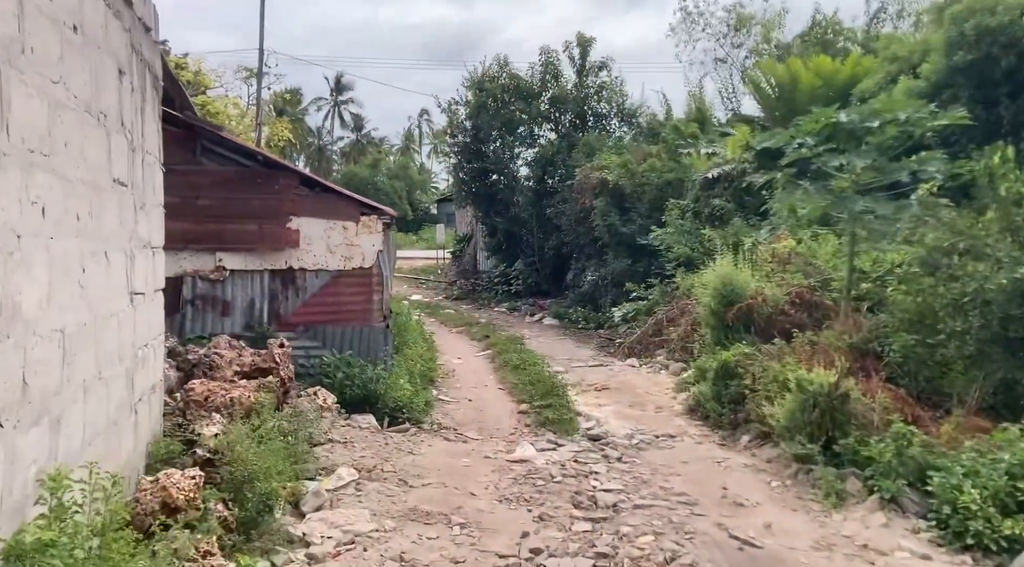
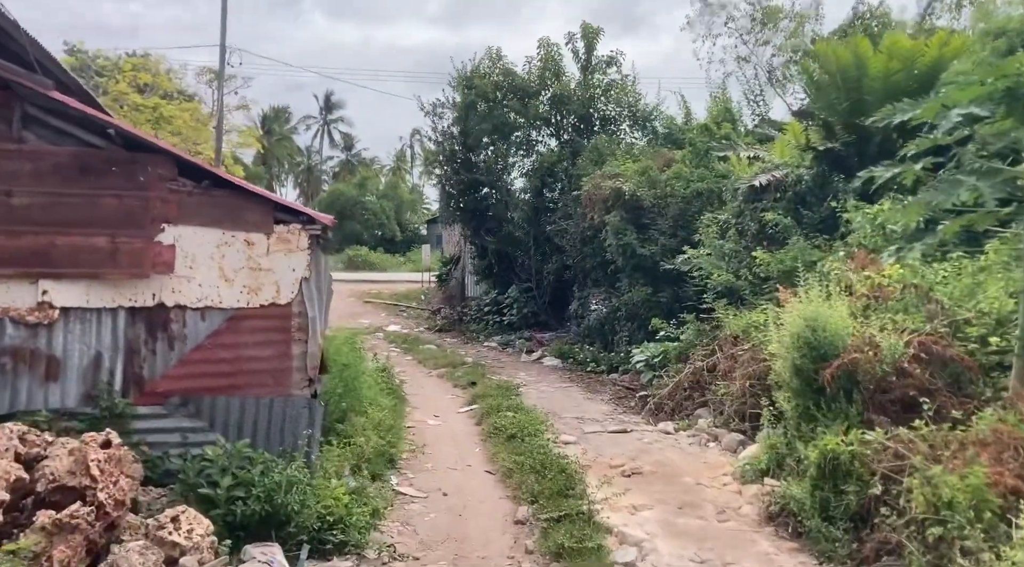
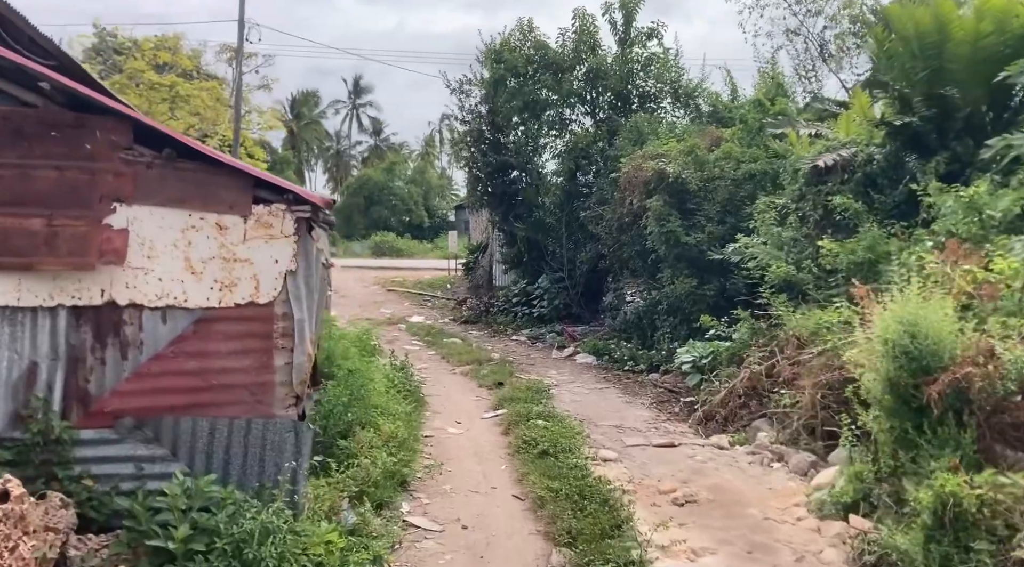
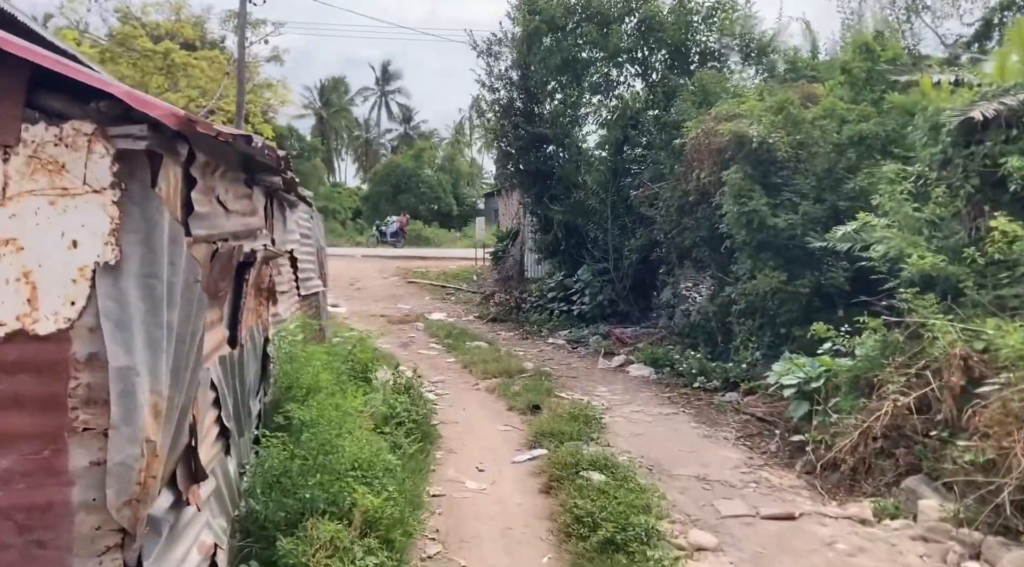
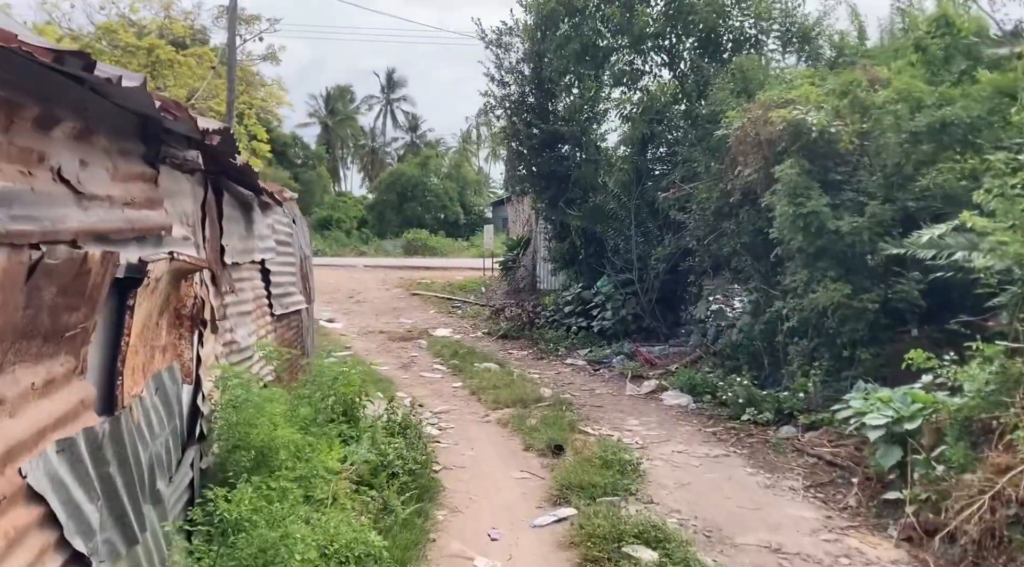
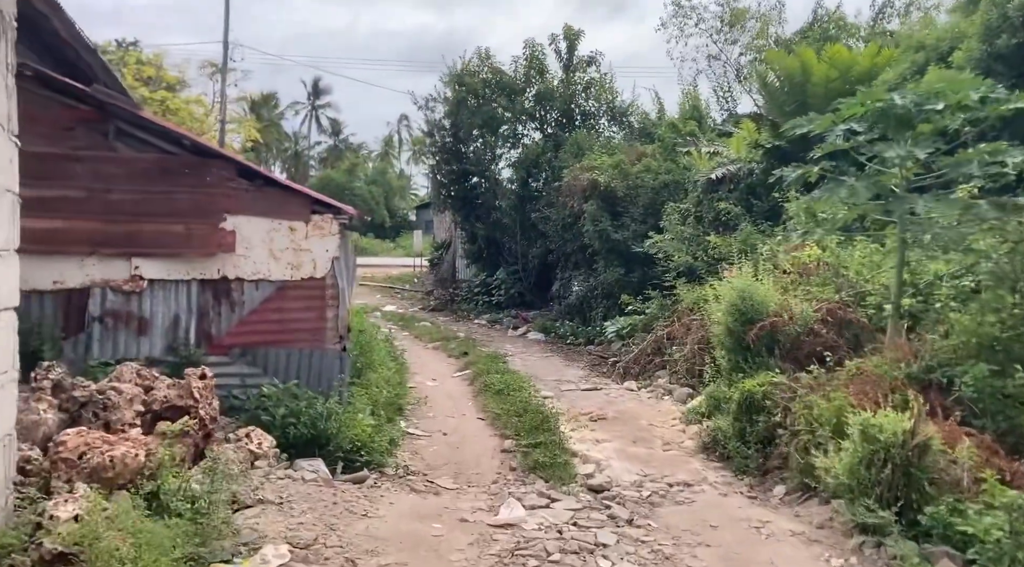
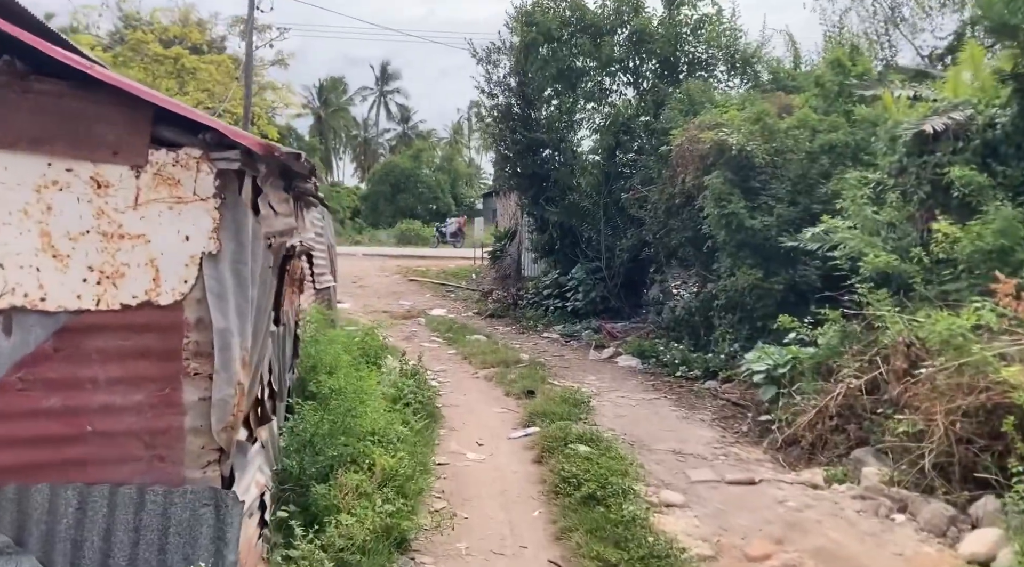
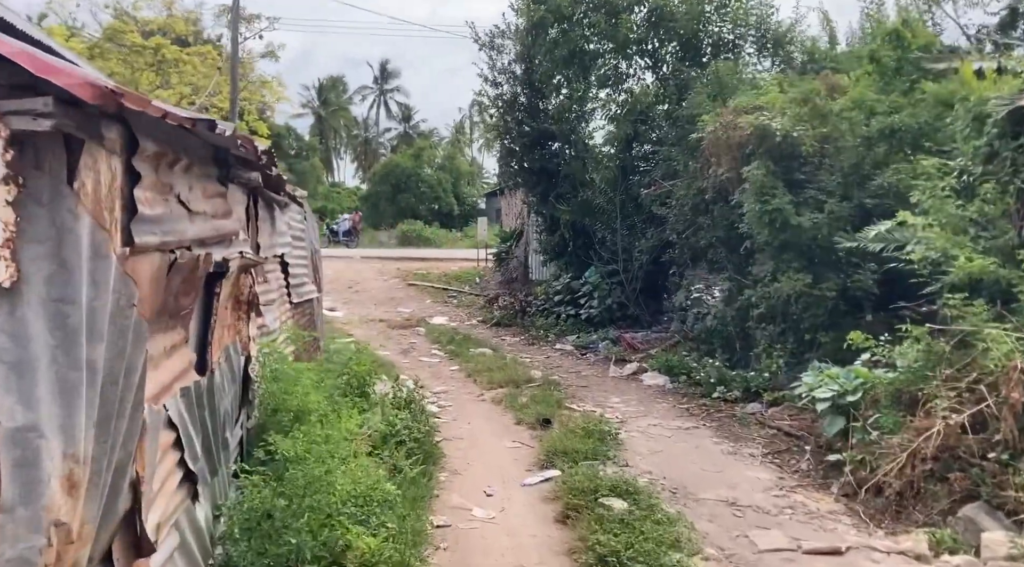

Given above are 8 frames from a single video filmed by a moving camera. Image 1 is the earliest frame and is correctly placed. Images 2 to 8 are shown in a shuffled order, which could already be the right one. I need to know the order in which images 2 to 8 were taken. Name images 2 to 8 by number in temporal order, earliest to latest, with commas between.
6, 2, 3, 7, 4, 8, 5
